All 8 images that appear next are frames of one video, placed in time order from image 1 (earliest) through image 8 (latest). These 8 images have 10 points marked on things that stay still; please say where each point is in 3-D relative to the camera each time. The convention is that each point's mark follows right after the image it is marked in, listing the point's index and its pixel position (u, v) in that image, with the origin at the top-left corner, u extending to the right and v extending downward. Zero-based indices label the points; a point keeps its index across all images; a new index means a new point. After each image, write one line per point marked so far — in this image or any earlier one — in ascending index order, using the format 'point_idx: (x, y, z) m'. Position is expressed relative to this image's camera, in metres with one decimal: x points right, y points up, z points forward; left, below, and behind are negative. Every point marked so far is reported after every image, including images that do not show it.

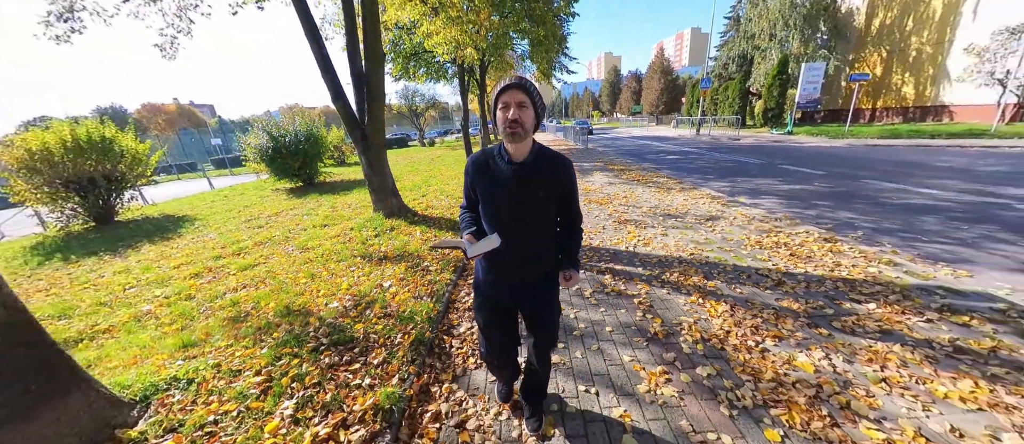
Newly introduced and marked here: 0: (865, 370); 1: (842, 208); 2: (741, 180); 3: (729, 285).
0: (+2.3, -1.0, +2.3) m
1: (+5.7, +0.2, +5.8) m
2: (+5.9, +1.1, +8.6) m
3: (+2.2, -0.6, +3.4) m
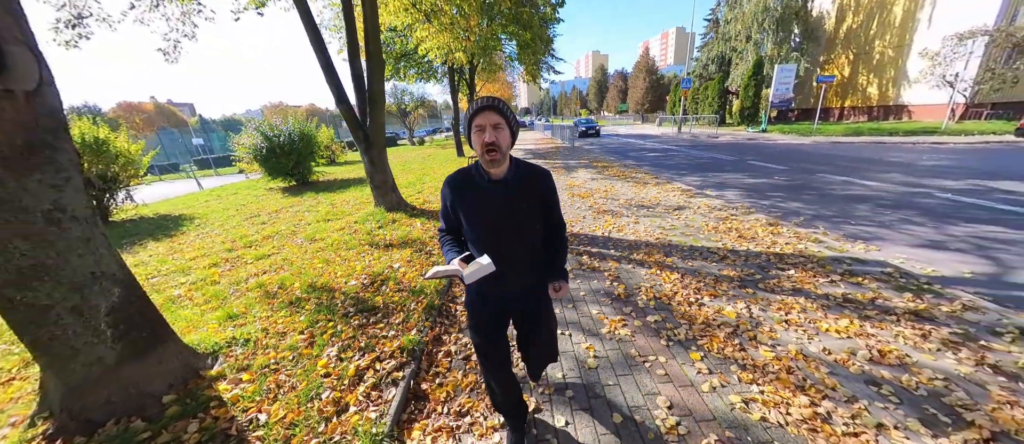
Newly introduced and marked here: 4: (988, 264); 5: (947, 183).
0: (+2.3, -0.8, +2.9) m
1: (+5.5, +0.4, +6.6) m
2: (+5.6, +1.3, +9.4) m
3: (+2.1, -0.5, +4.0) m
4: (+5.4, -0.5, +3.8) m
5: (+9.6, +0.8, +7.5) m
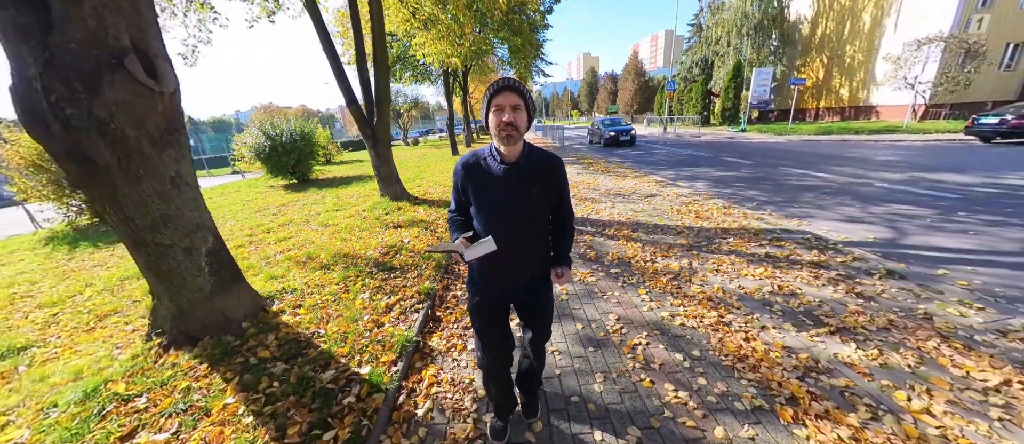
0: (+2.2, -0.5, +3.8) m
1: (+5.3, +0.7, +7.5) m
2: (+5.4, +1.6, +10.3) m
3: (+2.0, -0.2, +4.9) m
4: (+5.3, -0.2, +4.7) m
5: (+9.5, +1.2, +8.4) m
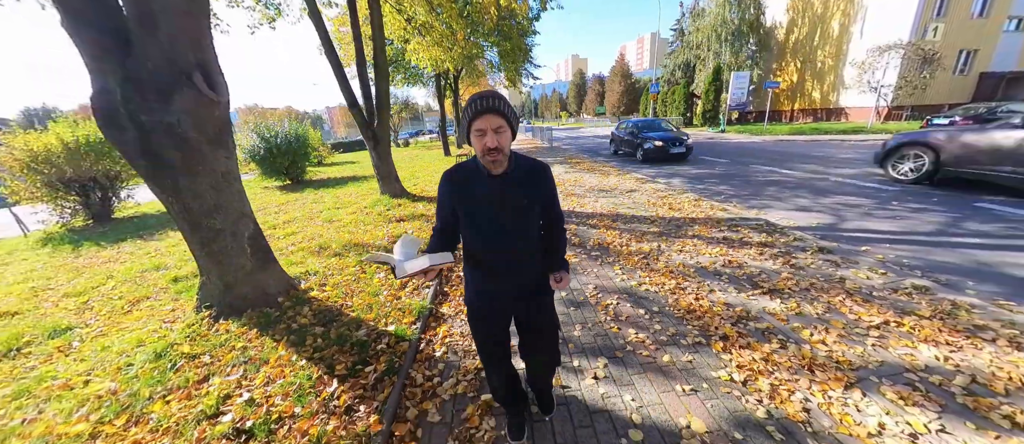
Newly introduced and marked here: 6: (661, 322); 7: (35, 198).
0: (+2.1, -0.4, +4.4) m
1: (+5.1, +0.9, +8.2) m
2: (+5.1, +1.8, +11.0) m
3: (+1.9, 0.0, +5.5) m
4: (+5.2, 0.0, +5.4) m
5: (+9.2, +1.4, +9.3) m
6: (+1.3, -0.9, +2.9) m
7: (-15.1, +0.8, +10.6) m
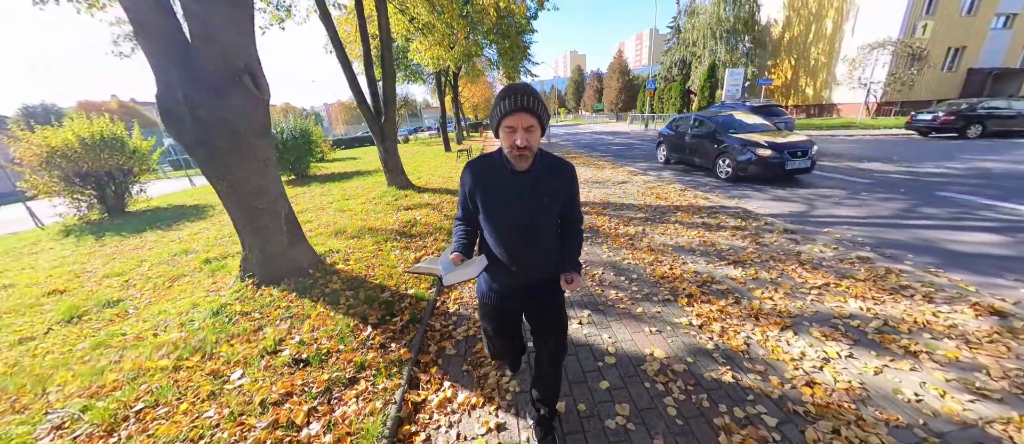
0: (+2.1, -0.1, +4.9) m
1: (+5.1, +1.2, +8.7) m
2: (+5.0, +2.1, +11.5) m
3: (+1.9, +0.2, +6.0) m
4: (+5.2, +0.2, +6.0) m
5: (+9.2, +1.7, +9.8) m
6: (+1.3, -0.6, +3.4) m
7: (-15.1, +1.0, +11.0) m
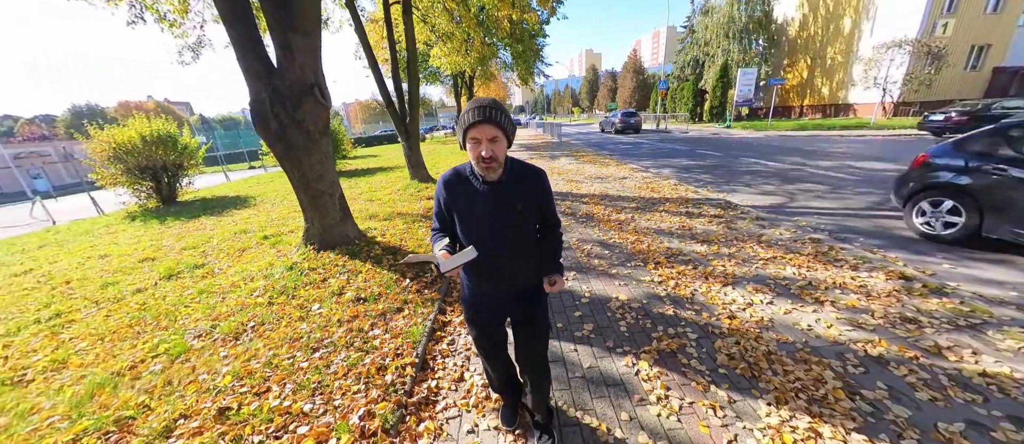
0: (+2.2, +0.1, +5.7) m
1: (+5.4, +1.4, +9.3) m
2: (+5.5, +2.3, +12.1) m
3: (+2.0, +0.4, +6.8) m
4: (+5.3, +0.4, +6.6) m
5: (+9.5, +1.8, +10.3) m
6: (+1.3, -0.4, +4.2) m
7: (-14.7, +1.5, +12.5) m
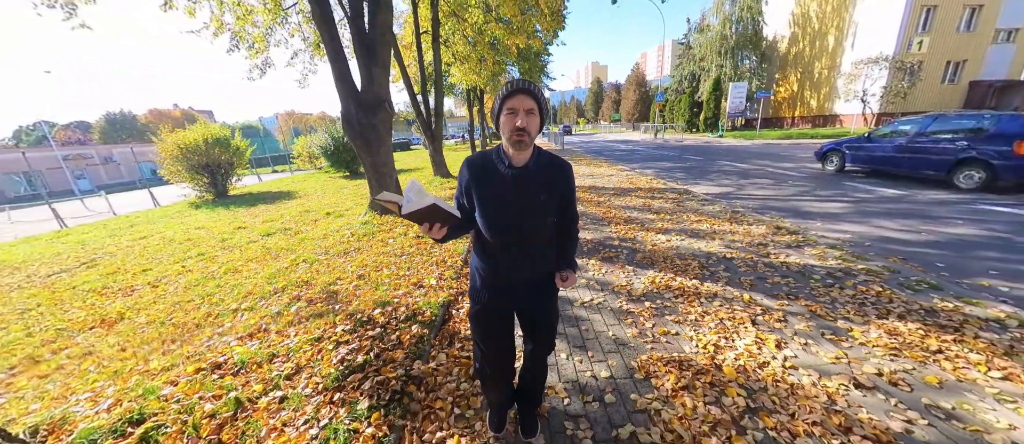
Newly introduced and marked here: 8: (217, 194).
0: (+2.4, +0.6, +7.5) m
1: (+5.6, +1.7, +11.1) m
2: (+5.7, +2.5, +14.0) m
3: (+2.2, +0.9, +8.6) m
4: (+5.5, +0.8, +8.4) m
5: (+9.8, +2.1, +12.0) m
6: (+1.4, +0.1, +6.1) m
7: (-14.4, +1.9, +14.7) m
8: (-13.7, +1.3, +15.6) m
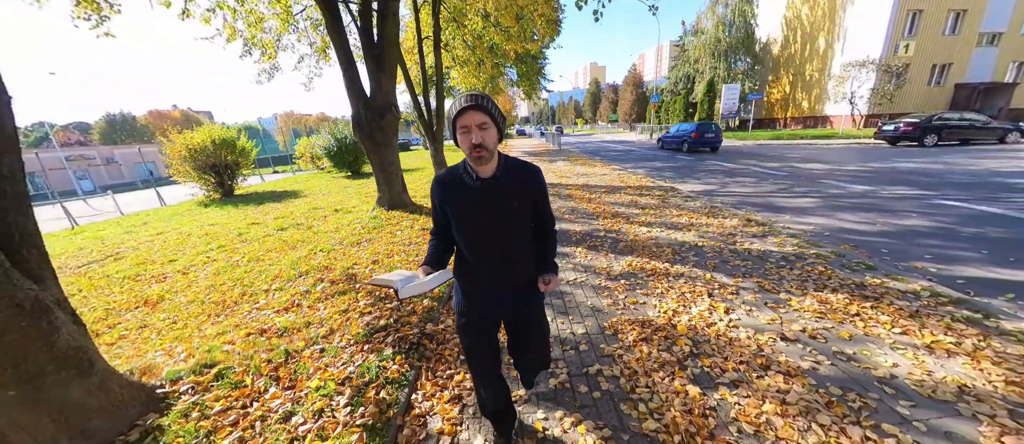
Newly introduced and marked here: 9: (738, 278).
0: (+2.3, +0.7, +8.1) m
1: (+5.5, +1.8, +11.7) m
2: (+5.6, +2.6, +14.5) m
3: (+2.1, +1.0, +9.2) m
4: (+5.4, +0.9, +9.0) m
5: (+9.7, +2.2, +12.6) m
6: (+1.4, +0.2, +6.6) m
7: (-14.5, +2.0, +15.2) m
8: (-13.8, +1.4, +16.1) m
9: (+2.6, -0.6, +3.9) m
